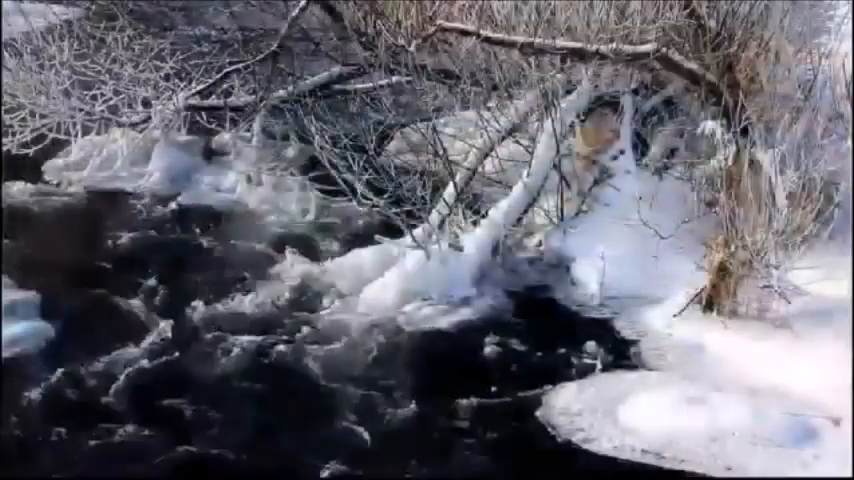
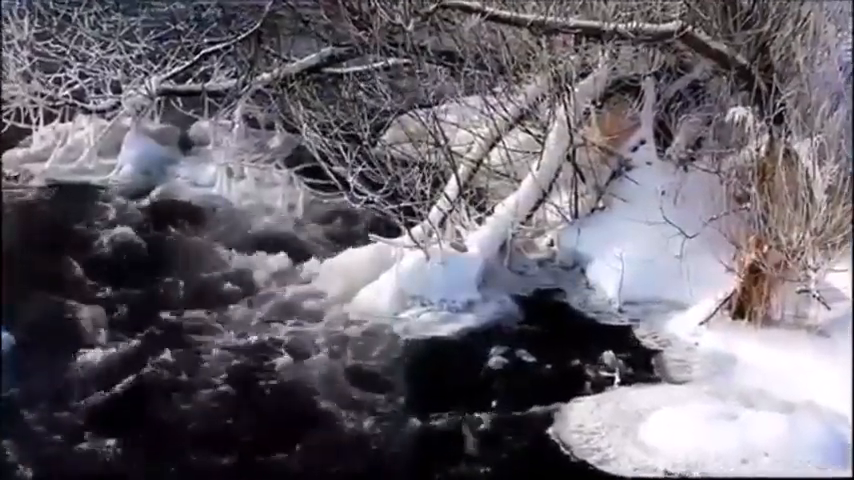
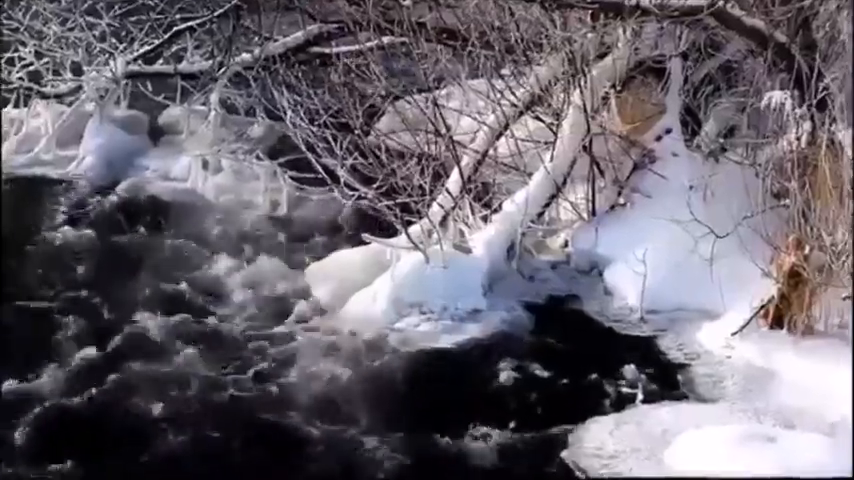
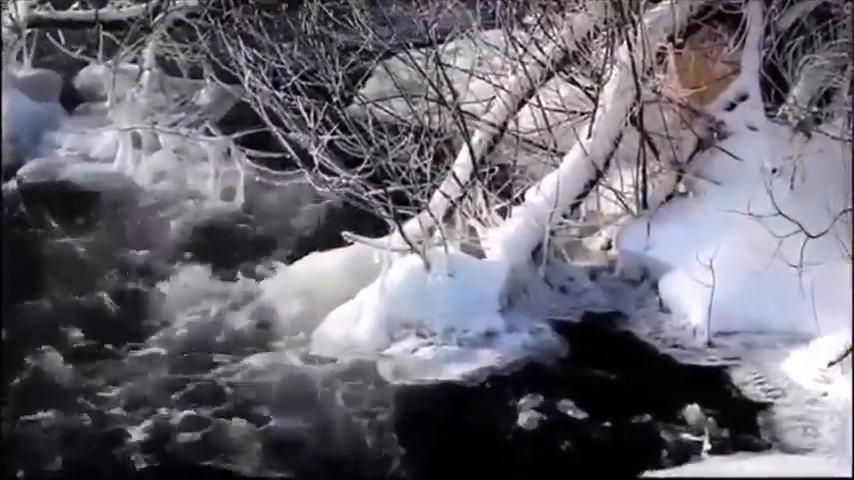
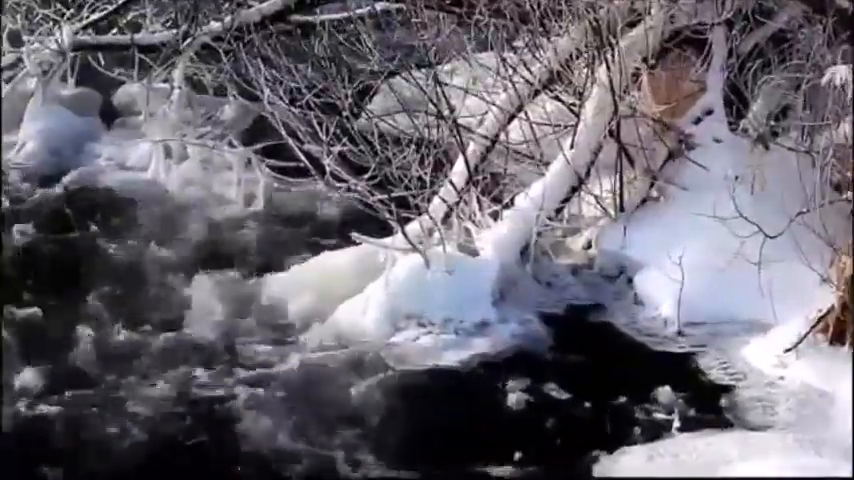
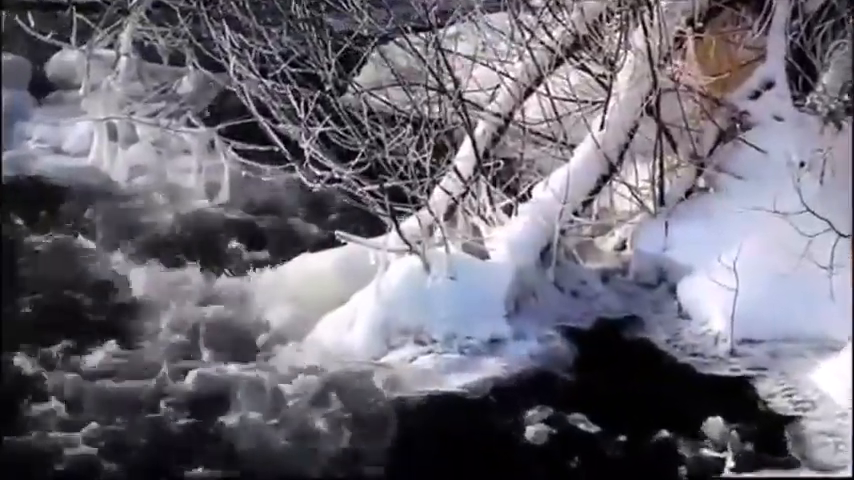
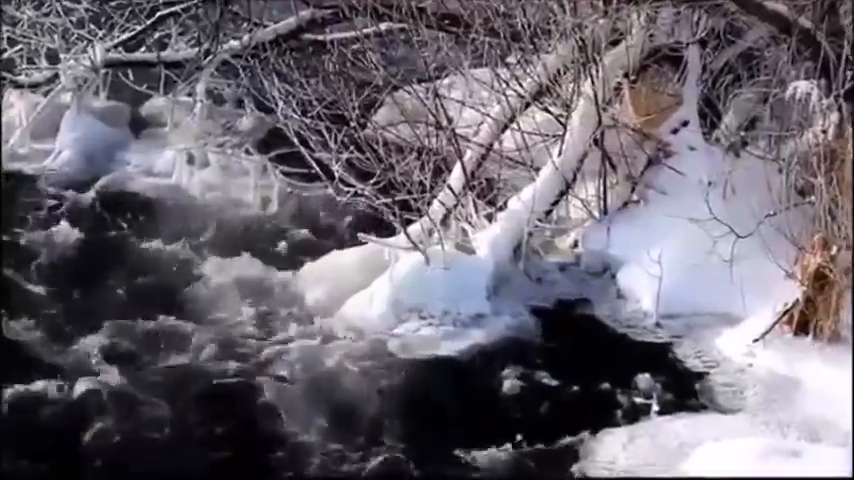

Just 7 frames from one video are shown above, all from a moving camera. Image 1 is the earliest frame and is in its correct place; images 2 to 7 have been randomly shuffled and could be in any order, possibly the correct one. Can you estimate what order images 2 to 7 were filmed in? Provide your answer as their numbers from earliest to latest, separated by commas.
2, 3, 7, 5, 4, 6
